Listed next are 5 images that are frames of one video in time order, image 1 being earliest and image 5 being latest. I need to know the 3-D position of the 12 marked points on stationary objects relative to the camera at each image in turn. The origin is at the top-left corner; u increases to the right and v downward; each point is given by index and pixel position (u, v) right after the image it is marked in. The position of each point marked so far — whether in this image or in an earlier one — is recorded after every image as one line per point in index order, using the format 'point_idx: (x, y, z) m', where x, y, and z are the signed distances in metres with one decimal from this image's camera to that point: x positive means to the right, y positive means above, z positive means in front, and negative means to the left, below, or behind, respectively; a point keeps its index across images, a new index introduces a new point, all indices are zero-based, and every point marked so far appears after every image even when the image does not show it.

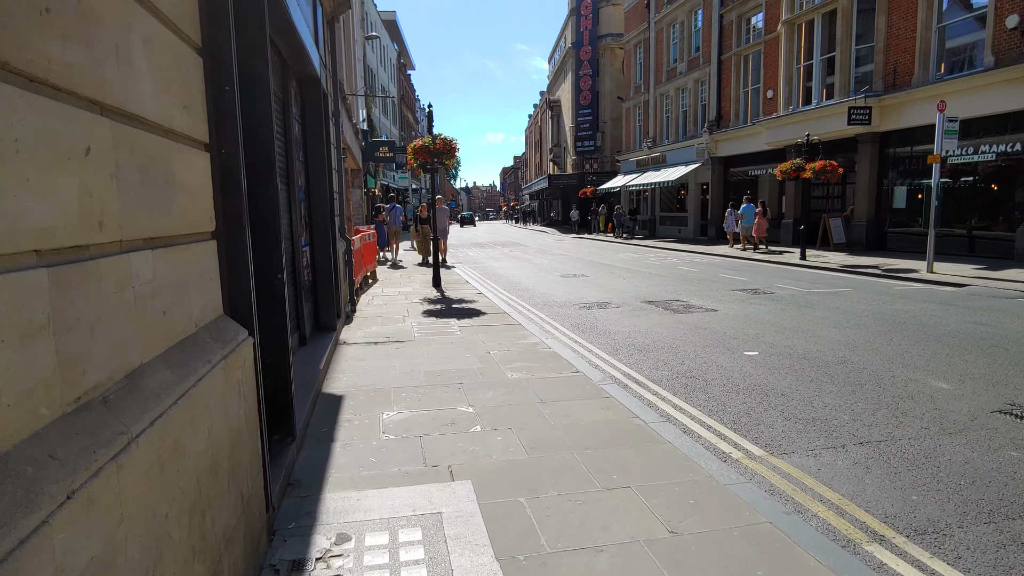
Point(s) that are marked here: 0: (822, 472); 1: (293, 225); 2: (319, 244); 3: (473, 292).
0: (+2.1, -1.2, +3.7) m
1: (-2.4, +0.7, +6.3) m
2: (-2.5, +0.5, +7.1) m
3: (-0.8, -0.1, +11.8) m
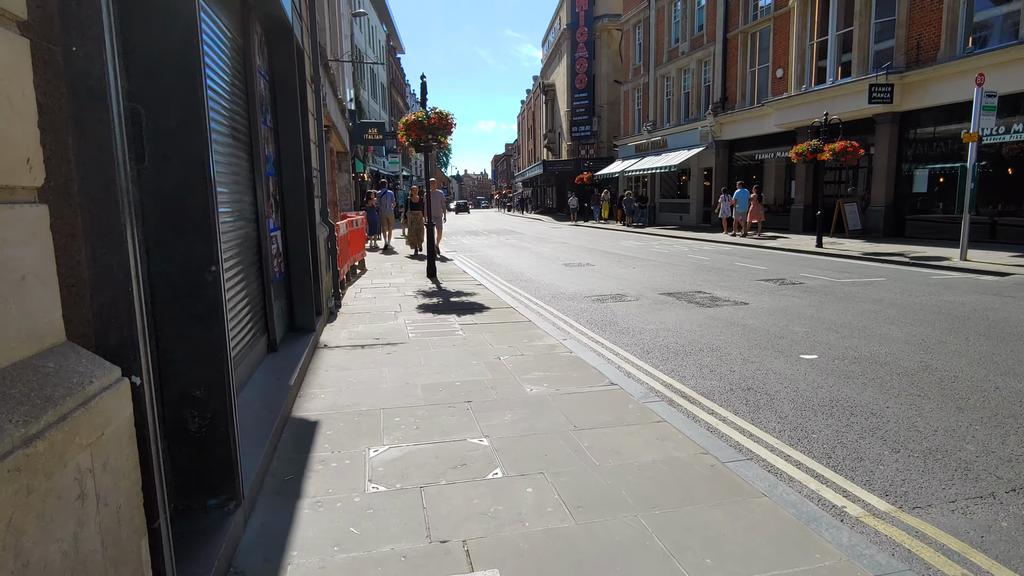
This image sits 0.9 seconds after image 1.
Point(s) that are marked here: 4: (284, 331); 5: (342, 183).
0: (+2.3, -1.2, +2.7) m
1: (-2.3, +0.7, +5.1) m
2: (-2.3, +0.6, +6.0) m
3: (-0.7, +0.1, +10.7) m
4: (-2.3, -0.4, +5.7) m
5: (-5.8, +3.6, +19.3) m
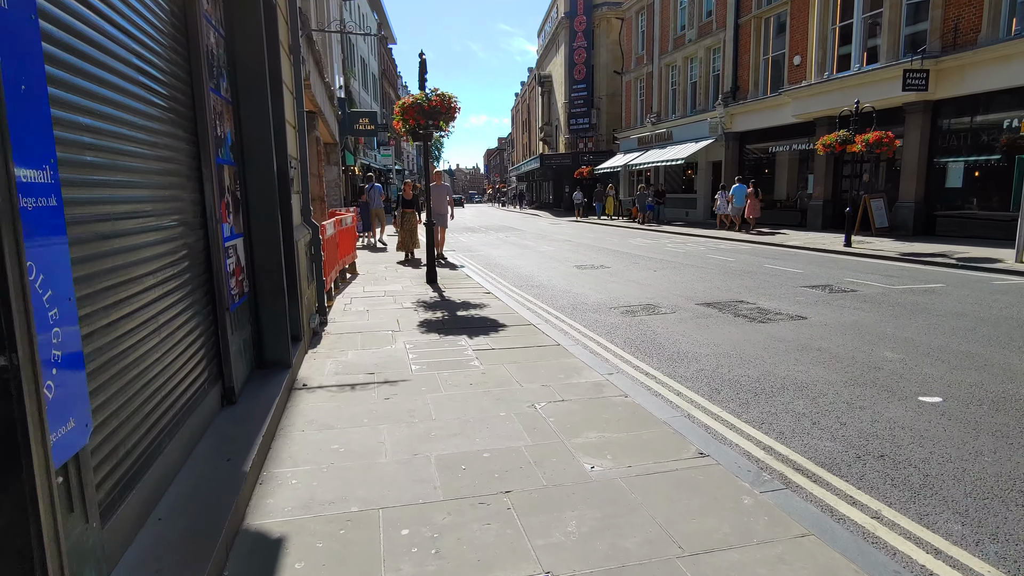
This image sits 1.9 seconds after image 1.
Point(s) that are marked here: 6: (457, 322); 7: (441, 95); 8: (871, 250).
0: (+2.6, -1.4, +1.4) m
1: (-2.0, +0.5, +3.7) m
2: (-2.0, +0.4, +4.6) m
3: (-0.5, -0.1, +9.3) m
4: (-2.0, -0.6, +4.4) m
5: (-5.7, +3.5, +17.8) m
6: (-0.7, -0.4, +7.1) m
7: (-1.2, +3.2, +9.4) m
8: (+9.4, +1.0, +14.8) m
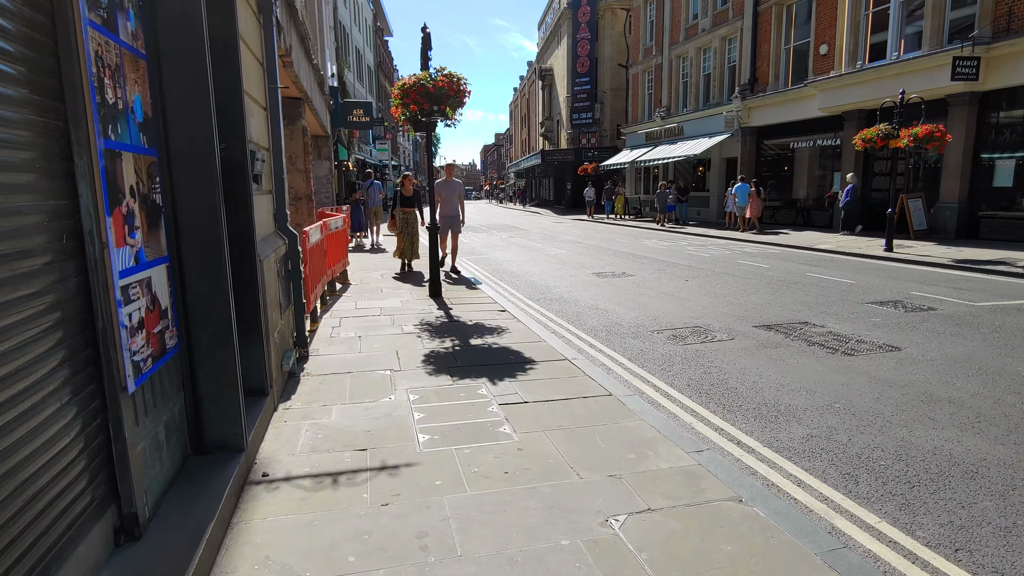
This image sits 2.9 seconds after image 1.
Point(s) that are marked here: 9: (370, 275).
0: (+2.9, -1.7, -0.1) m
1: (-1.7, +0.3, +2.2) m
2: (-1.7, +0.2, +3.1) m
3: (-0.3, -0.3, +7.9) m
4: (-1.7, -0.9, +2.9) m
5: (-5.5, +3.3, +16.3) m
6: (-0.4, -0.7, +5.7) m
7: (-0.9, +3.0, +7.9) m
8: (+9.6, +0.8, +13.4) m
9: (-2.8, +0.3, +11.1) m
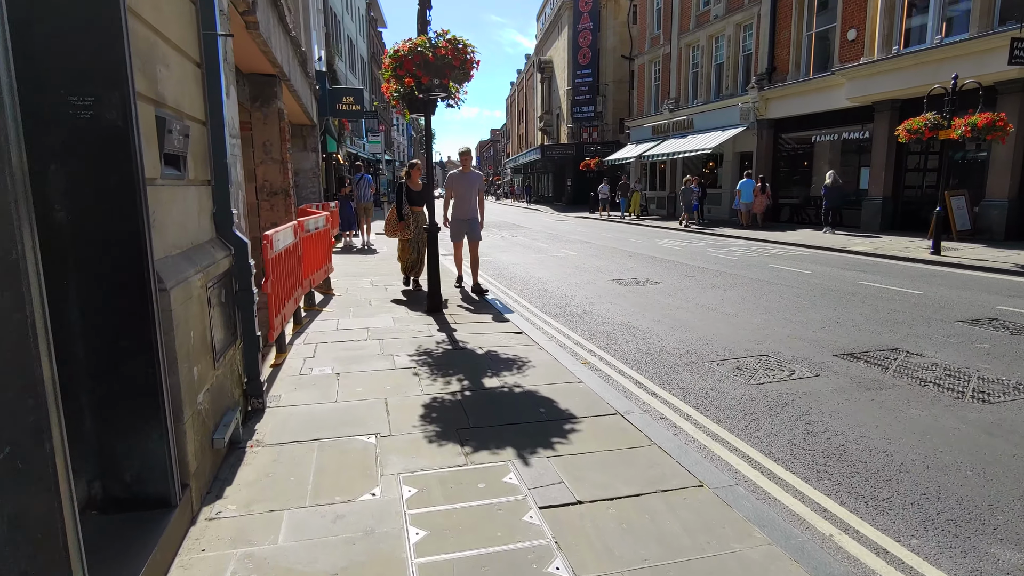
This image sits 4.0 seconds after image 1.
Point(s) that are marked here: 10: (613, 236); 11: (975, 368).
0: (+3.2, -1.9, -1.5) m
1: (-1.4, 0.0, +0.7) m
2: (-1.5, -0.1, +1.6) m
3: (0.0, -0.5, +6.4) m
4: (-1.5, -1.1, +1.4) m
5: (-5.4, +3.2, +14.7) m
6: (-0.2, -0.9, +4.2) m
7: (-0.7, +2.8, +6.4) m
8: (+9.8, +0.6, +12.0) m
9: (-2.6, +0.1, +9.6) m
10: (+3.6, +1.8, +19.5) m
11: (+4.4, -0.8, +5.4) m
